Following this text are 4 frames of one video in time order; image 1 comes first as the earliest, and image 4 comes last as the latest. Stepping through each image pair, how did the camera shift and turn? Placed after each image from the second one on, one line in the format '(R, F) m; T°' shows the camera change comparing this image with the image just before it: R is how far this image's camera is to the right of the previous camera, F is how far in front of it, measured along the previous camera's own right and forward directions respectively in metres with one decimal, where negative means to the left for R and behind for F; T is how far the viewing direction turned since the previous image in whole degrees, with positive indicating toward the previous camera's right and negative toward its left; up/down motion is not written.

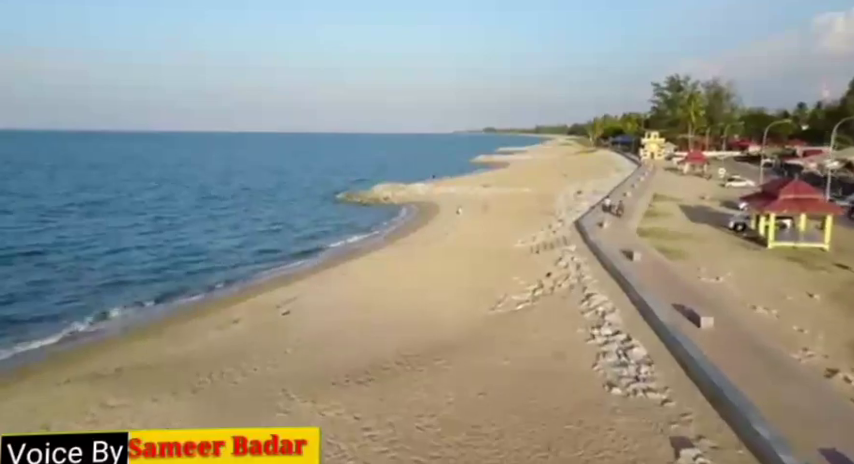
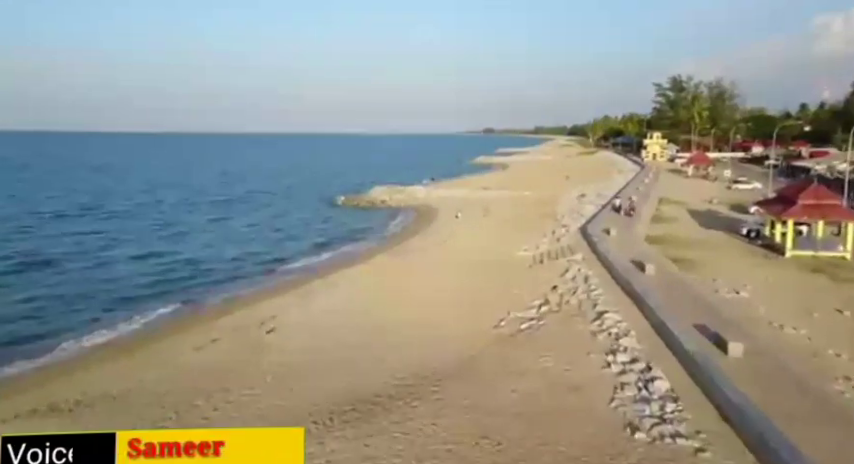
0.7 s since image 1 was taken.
(+0.1, +1.2) m; 0°
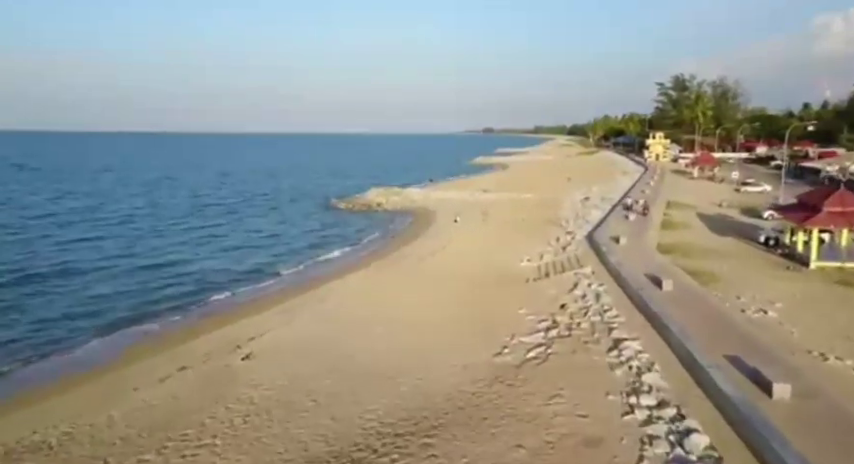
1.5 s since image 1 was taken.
(+0.1, +1.5) m; 0°
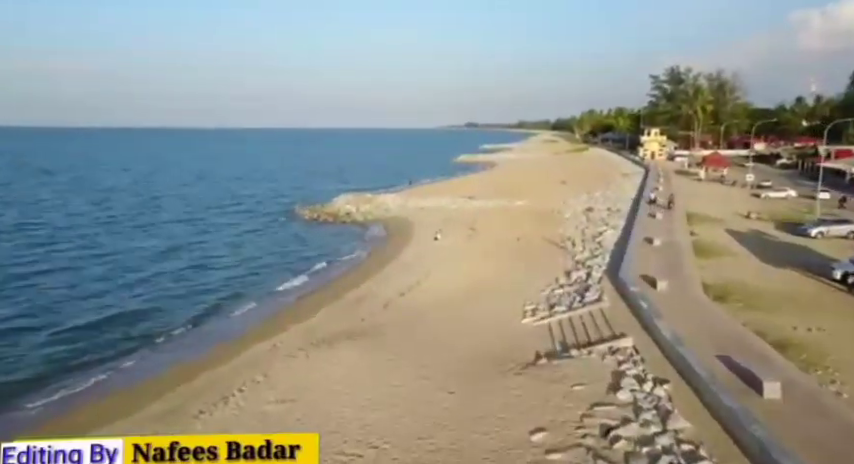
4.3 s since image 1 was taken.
(+0.5, +5.8) m; +2°
